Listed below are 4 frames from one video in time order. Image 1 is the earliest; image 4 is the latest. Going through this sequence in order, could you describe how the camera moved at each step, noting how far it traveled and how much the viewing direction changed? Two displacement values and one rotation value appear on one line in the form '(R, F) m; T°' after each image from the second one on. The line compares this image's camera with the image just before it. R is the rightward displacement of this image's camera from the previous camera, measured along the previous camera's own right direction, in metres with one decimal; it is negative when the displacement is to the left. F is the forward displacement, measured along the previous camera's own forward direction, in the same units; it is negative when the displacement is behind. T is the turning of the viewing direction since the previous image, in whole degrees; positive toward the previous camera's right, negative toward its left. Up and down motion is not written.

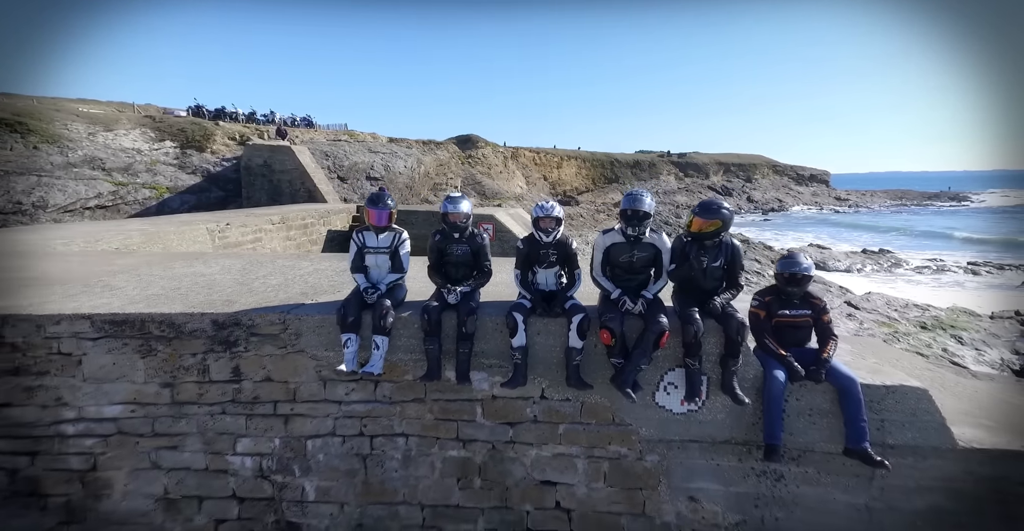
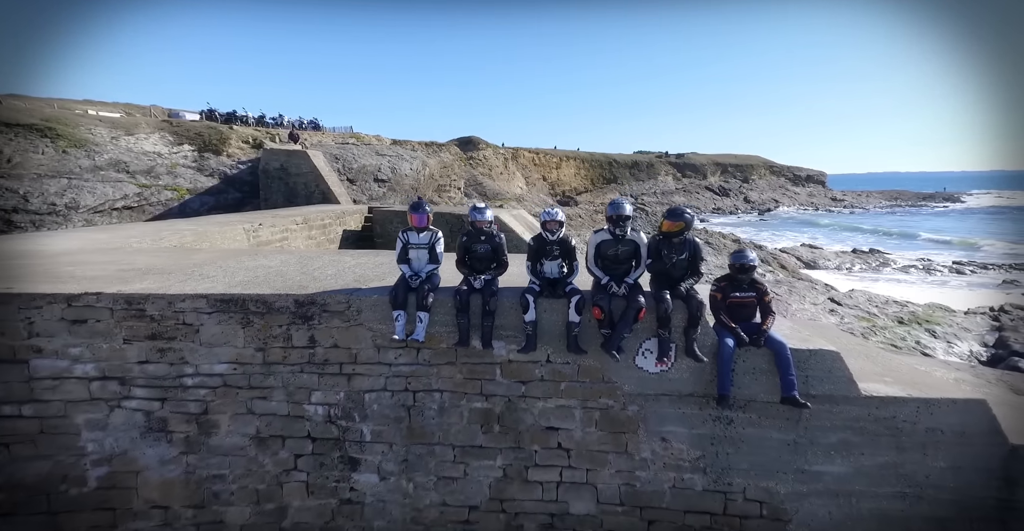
(-0.1, -0.6) m; 0°
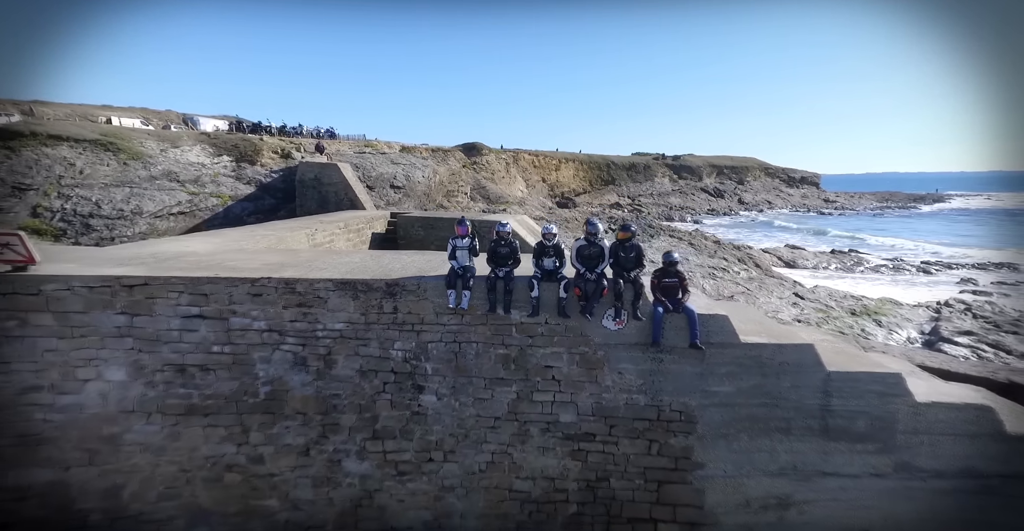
(-0.1, -1.5) m; 0°
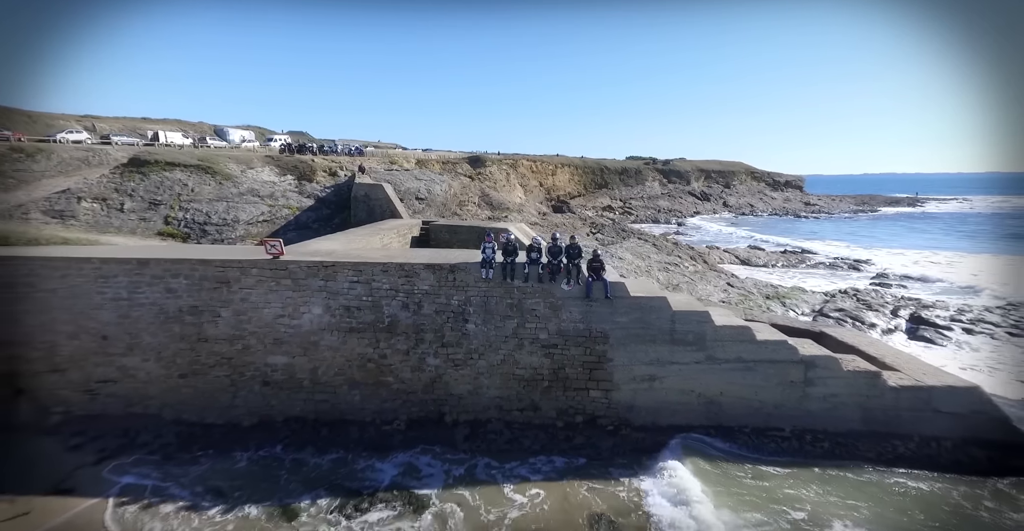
(-0.1, -3.9) m; 0°
